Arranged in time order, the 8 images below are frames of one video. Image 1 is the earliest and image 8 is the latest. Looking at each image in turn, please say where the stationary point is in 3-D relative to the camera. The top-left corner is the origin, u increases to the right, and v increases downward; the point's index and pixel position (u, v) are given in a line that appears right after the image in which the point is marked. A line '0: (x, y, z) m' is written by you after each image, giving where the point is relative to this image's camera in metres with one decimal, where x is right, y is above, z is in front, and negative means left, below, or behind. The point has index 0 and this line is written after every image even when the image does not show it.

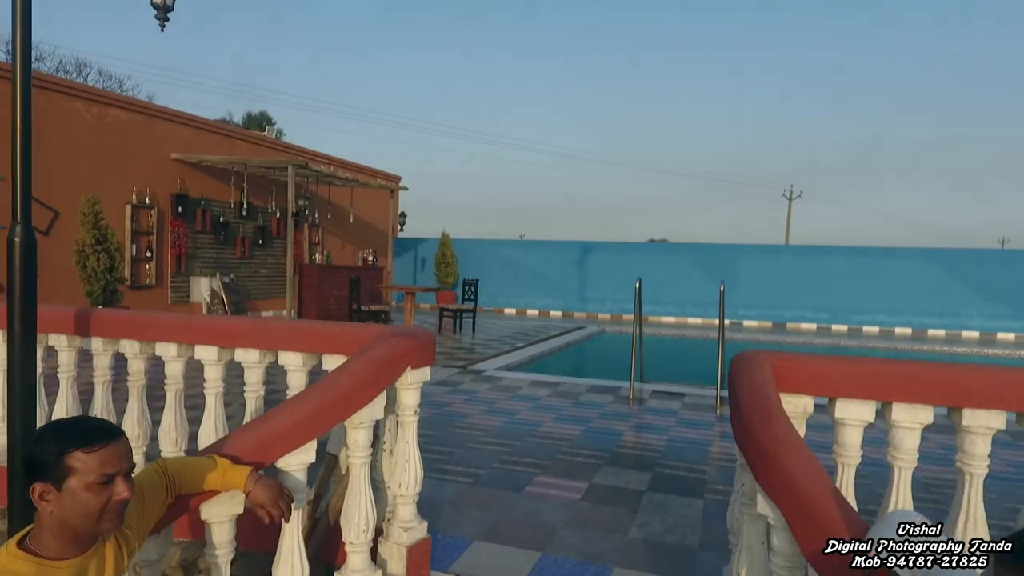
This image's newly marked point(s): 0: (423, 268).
0: (-2.7, +0.6, +19.1) m
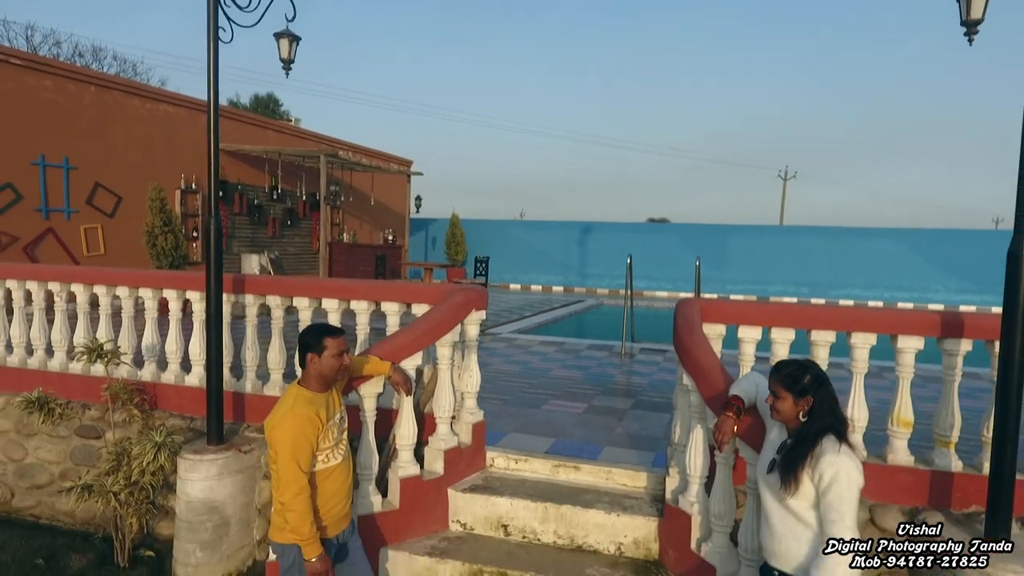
0: (-2.5, +1.3, +20.4) m
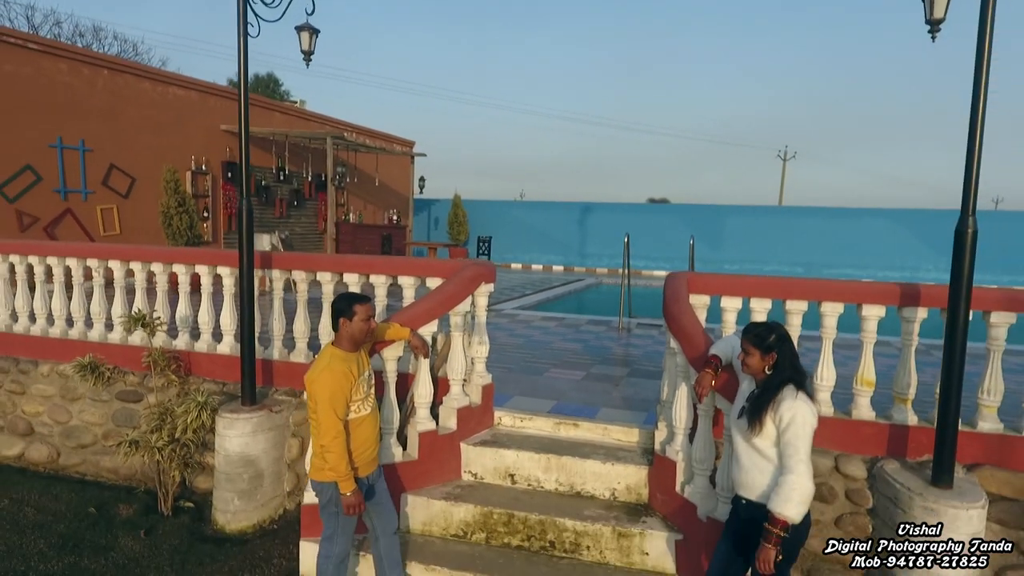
0: (-2.5, +2.0, +20.8) m
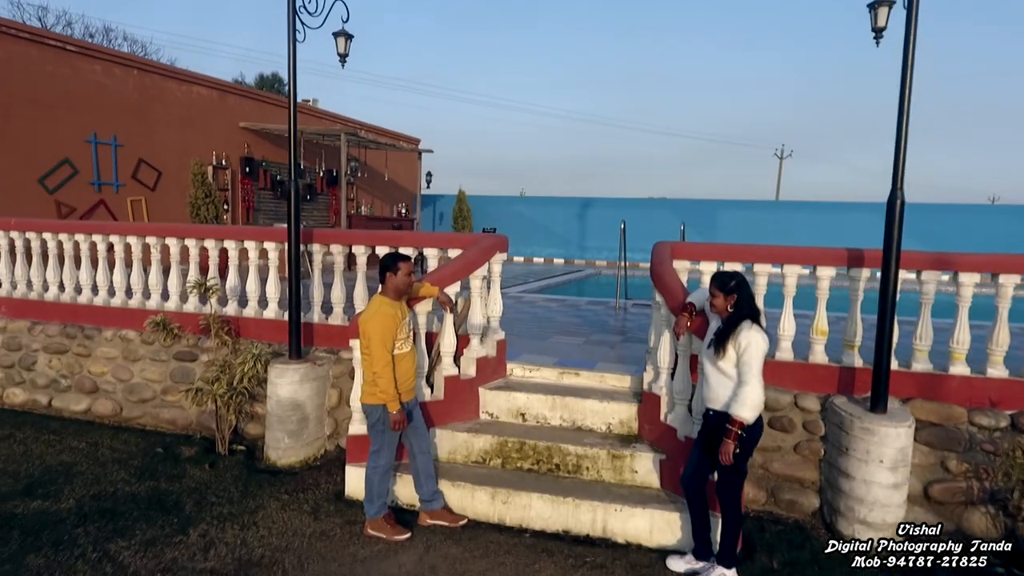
0: (-2.4, +2.2, +21.5) m
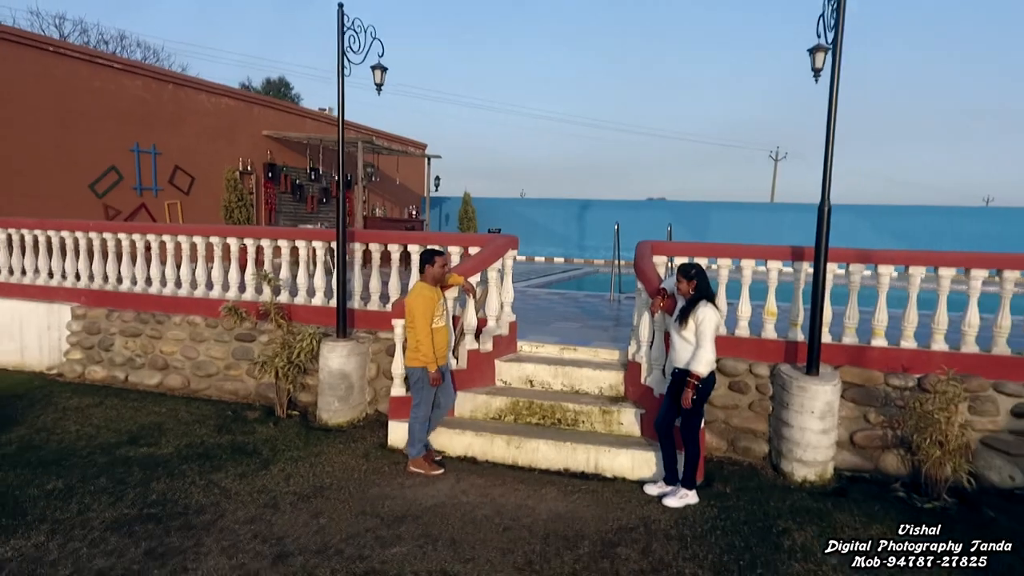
0: (-2.3, +2.3, +22.6) m
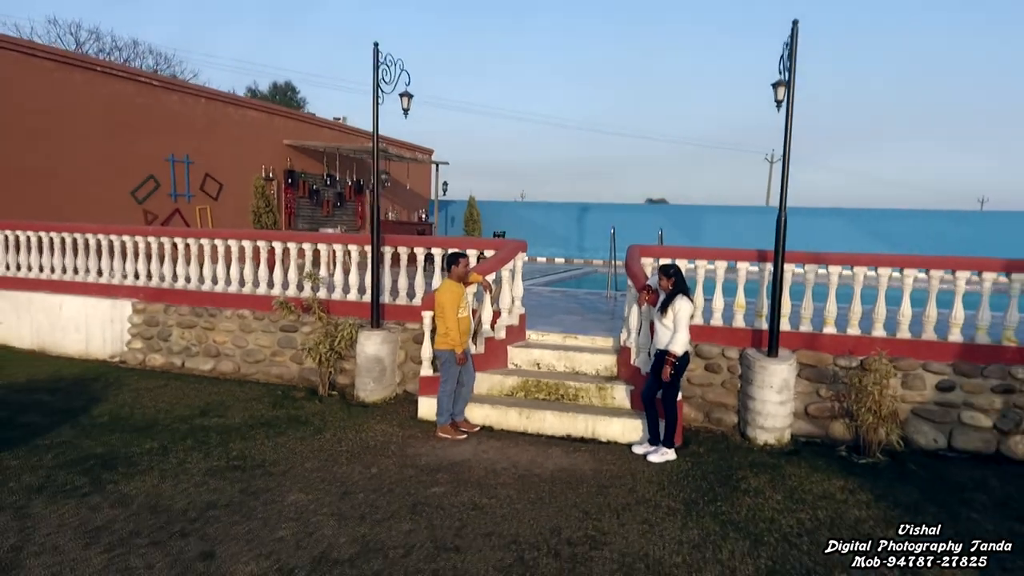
0: (-2.2, +2.3, +23.6) m
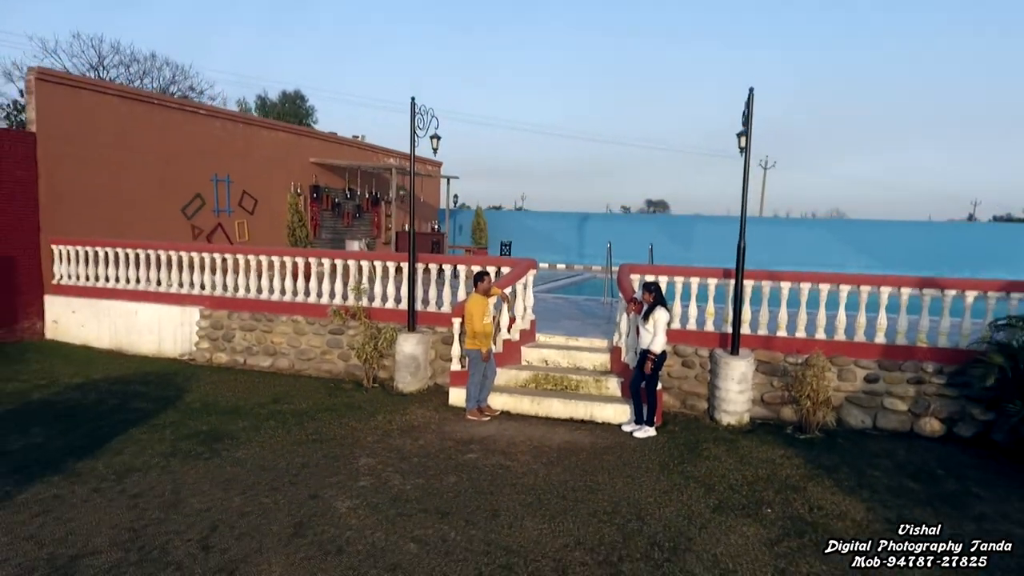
0: (-2.1, +2.2, +25.1) m
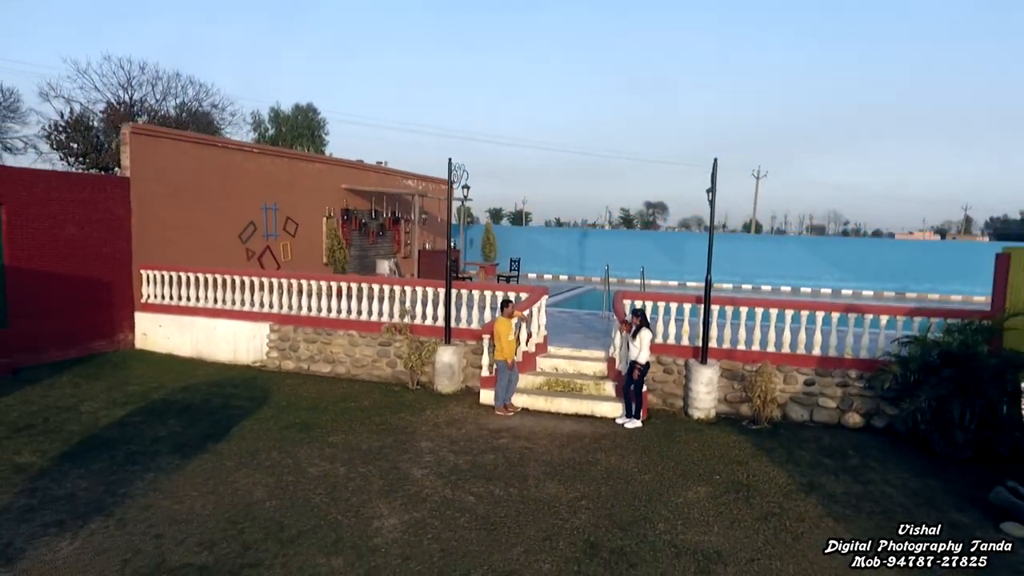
0: (-1.8, +1.8, +27.3) m
